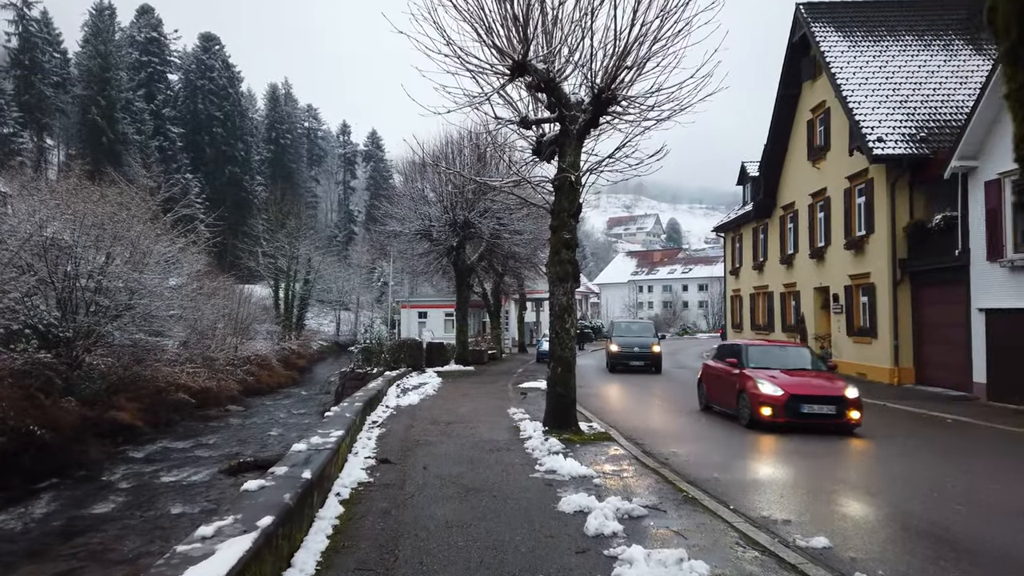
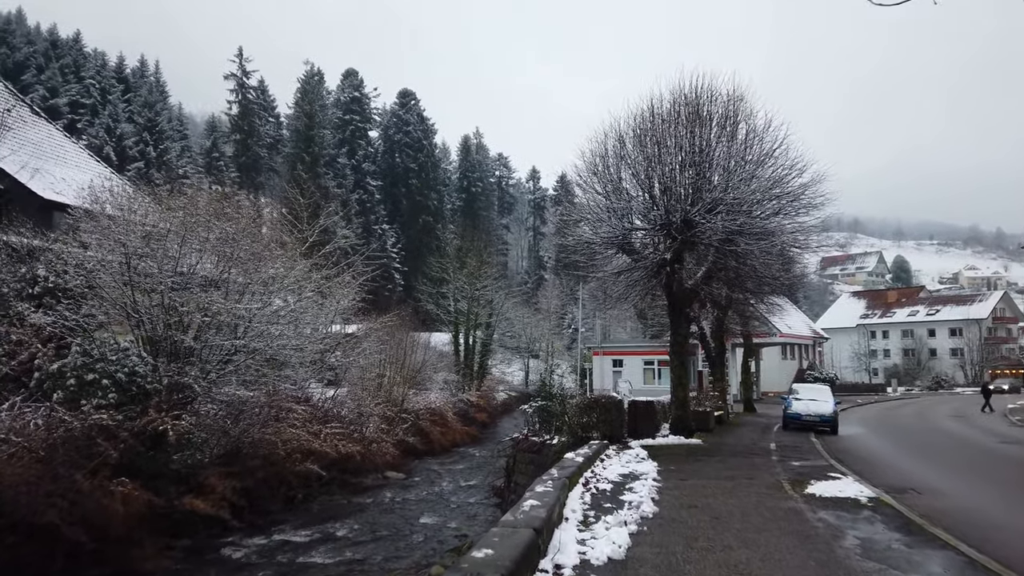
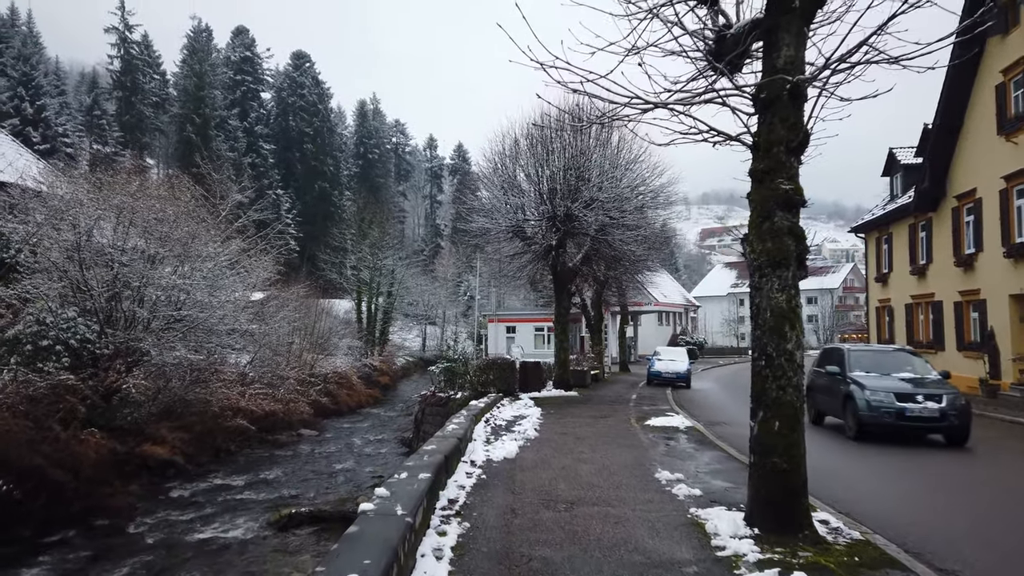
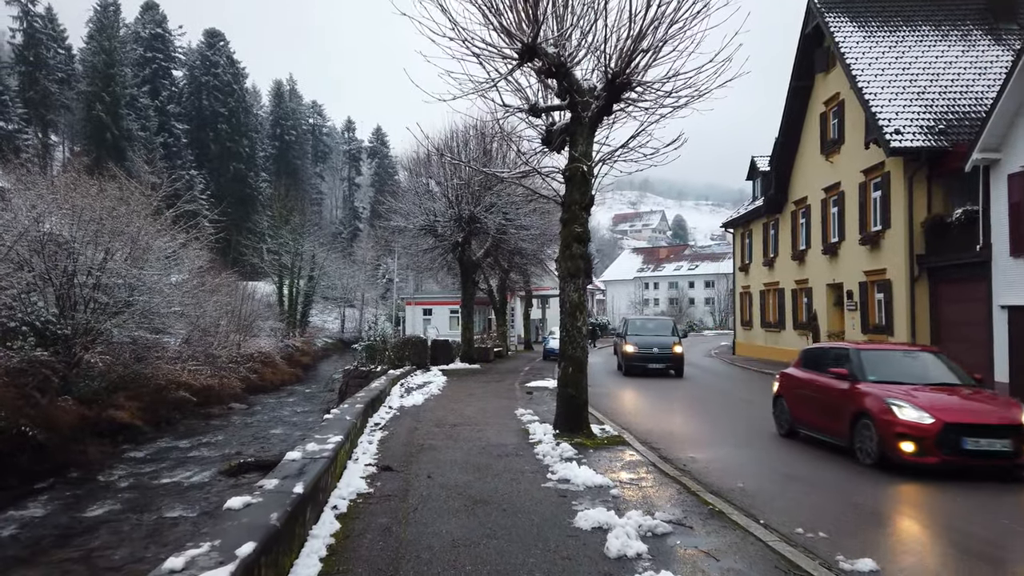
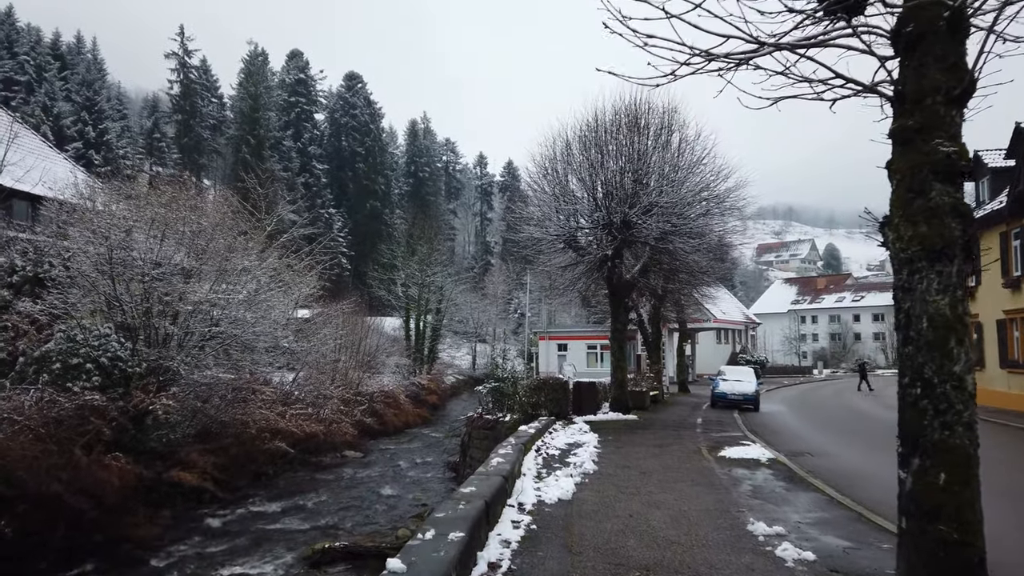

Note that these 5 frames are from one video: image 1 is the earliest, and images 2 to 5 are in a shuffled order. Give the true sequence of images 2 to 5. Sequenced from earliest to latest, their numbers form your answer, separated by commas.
4, 3, 5, 2
